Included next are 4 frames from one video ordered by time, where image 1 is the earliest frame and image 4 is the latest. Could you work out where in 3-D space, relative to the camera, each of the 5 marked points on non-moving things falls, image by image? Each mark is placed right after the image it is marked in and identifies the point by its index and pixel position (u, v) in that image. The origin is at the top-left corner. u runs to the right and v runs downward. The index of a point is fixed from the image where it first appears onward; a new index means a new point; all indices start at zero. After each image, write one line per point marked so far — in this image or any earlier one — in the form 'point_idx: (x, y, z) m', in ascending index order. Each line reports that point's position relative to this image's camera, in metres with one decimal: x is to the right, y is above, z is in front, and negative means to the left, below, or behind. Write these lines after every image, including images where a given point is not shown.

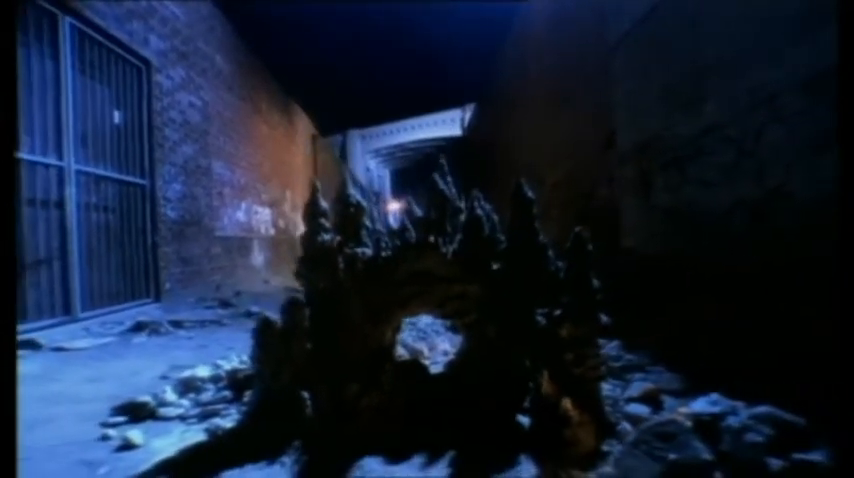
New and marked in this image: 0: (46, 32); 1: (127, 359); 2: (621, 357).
0: (-2.6, +1.4, +3.1) m
1: (-1.5, -0.6, +2.3) m
2: (+0.8, -0.5, +2.0) m
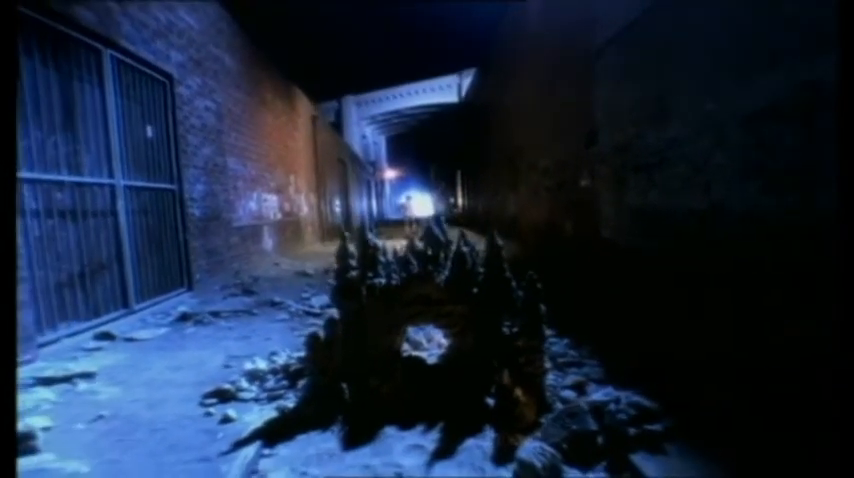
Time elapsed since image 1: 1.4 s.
0: (-2.7, +1.4, +3.6) m
1: (-1.6, -0.7, +3.0) m
2: (+0.8, -0.7, +2.6) m
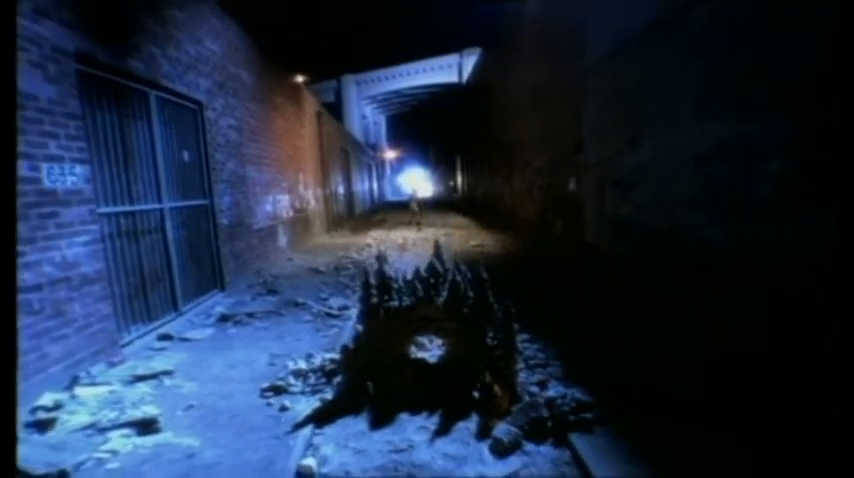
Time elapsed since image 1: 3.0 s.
0: (-2.6, +1.2, +4.2) m
1: (-1.5, -0.9, +3.7) m
2: (+0.8, -0.8, +3.4) m
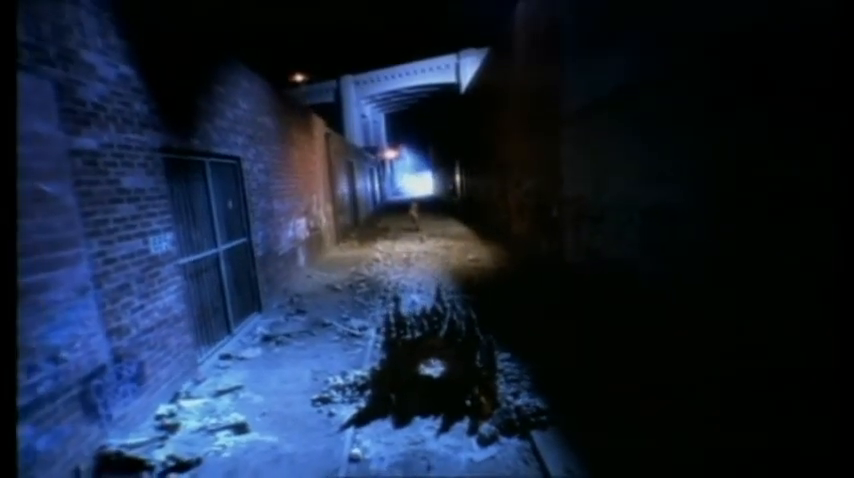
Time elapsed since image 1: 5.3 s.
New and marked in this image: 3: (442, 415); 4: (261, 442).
0: (-2.6, +0.8, +5.3) m
1: (-1.5, -1.3, +4.8) m
2: (+0.9, -1.3, +4.4) m
3: (+0.1, -1.4, +3.6) m
4: (-1.2, -1.5, +3.3) m
